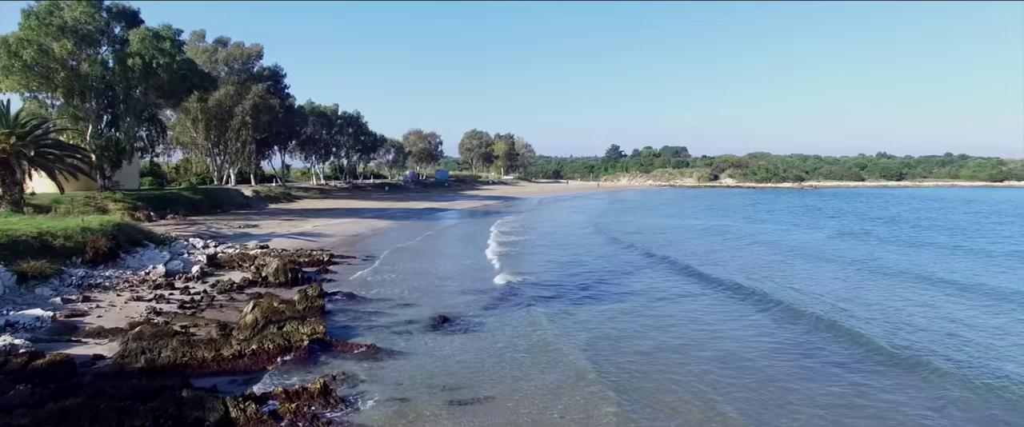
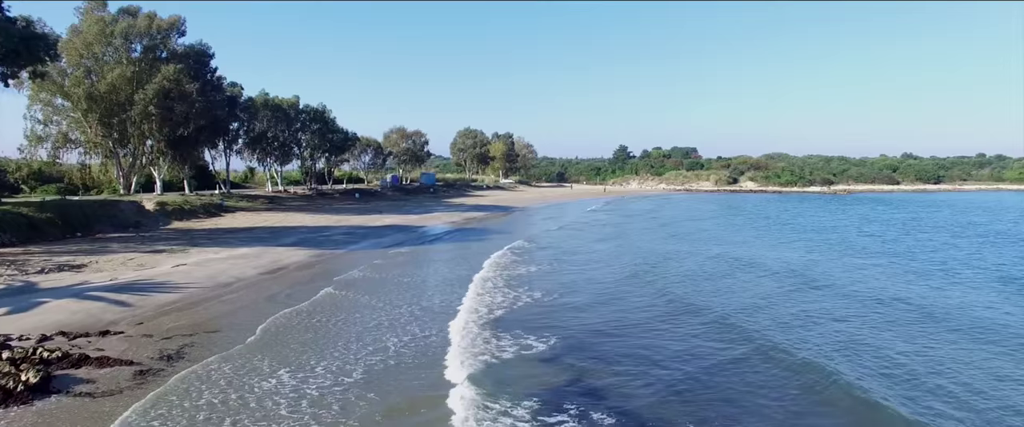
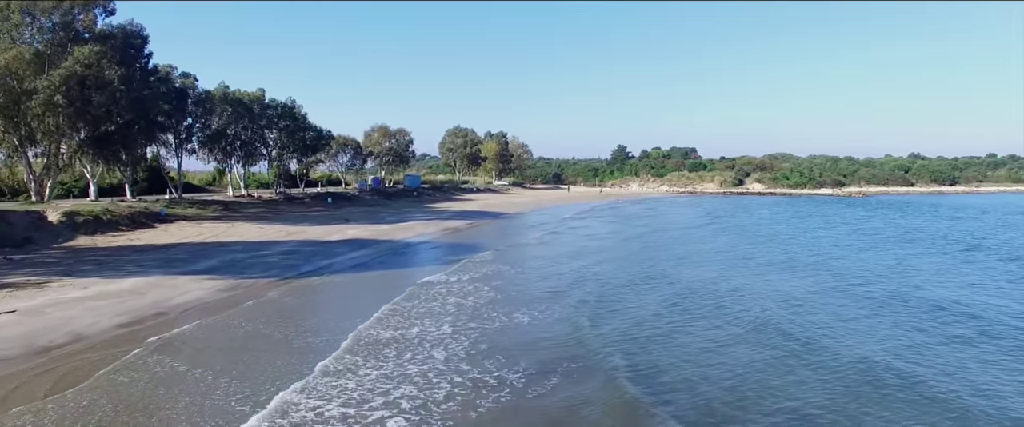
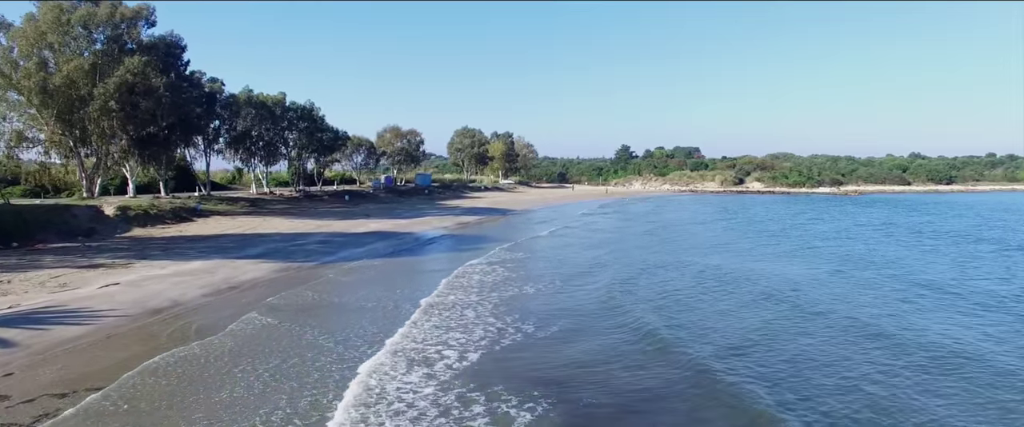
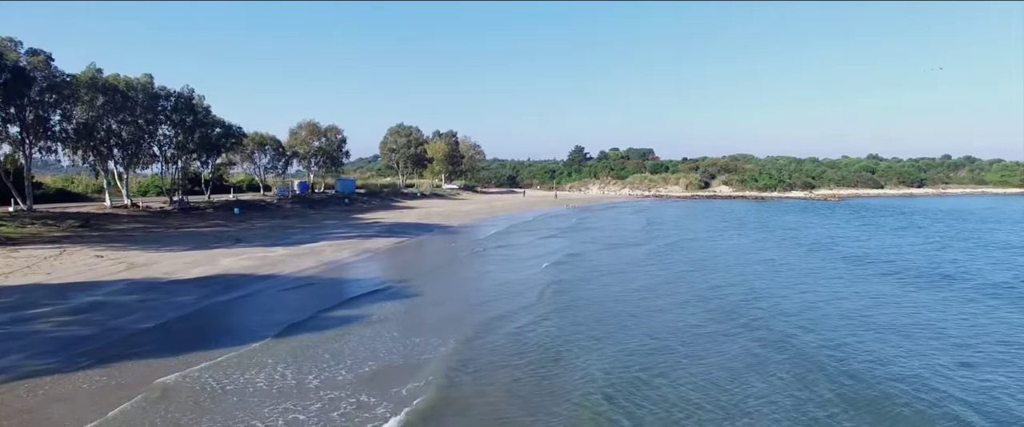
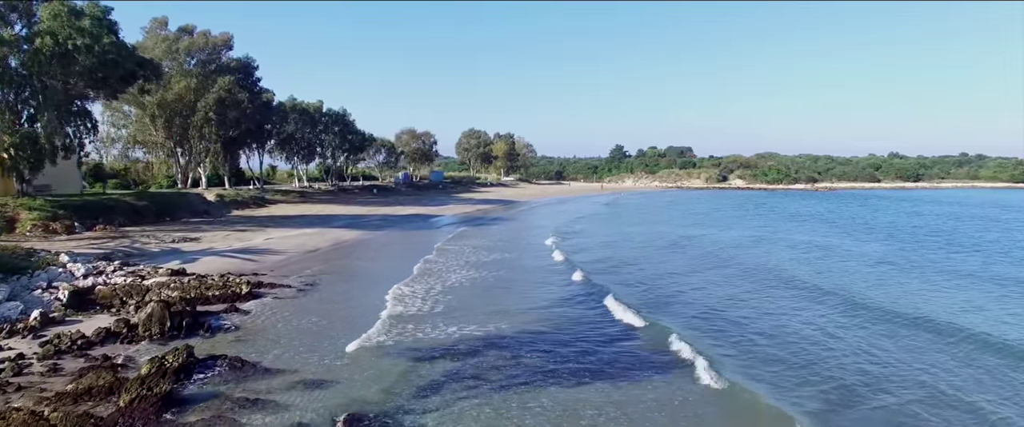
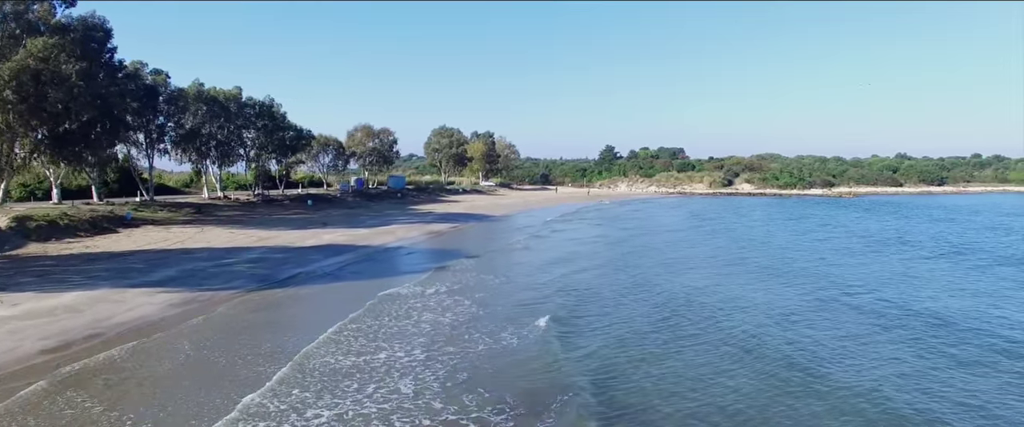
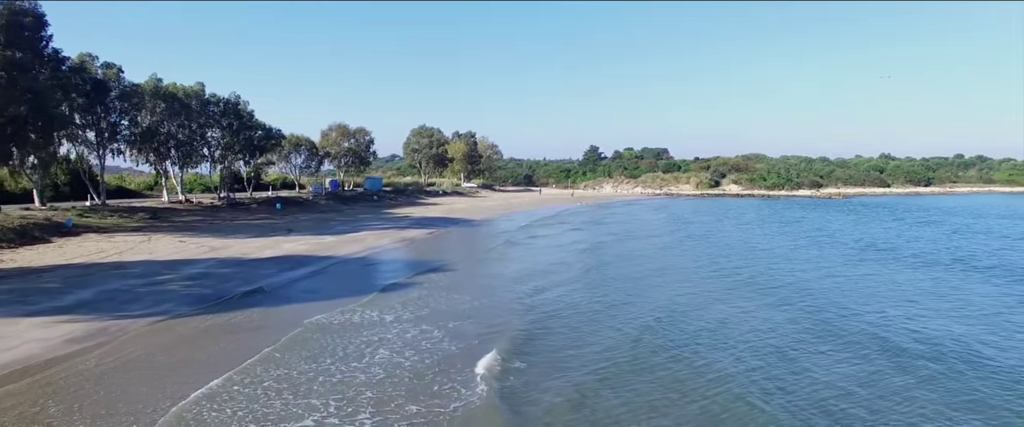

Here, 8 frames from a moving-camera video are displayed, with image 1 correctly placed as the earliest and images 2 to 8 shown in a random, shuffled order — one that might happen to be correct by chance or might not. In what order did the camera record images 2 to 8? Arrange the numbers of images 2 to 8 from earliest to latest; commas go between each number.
6, 2, 4, 3, 7, 8, 5
